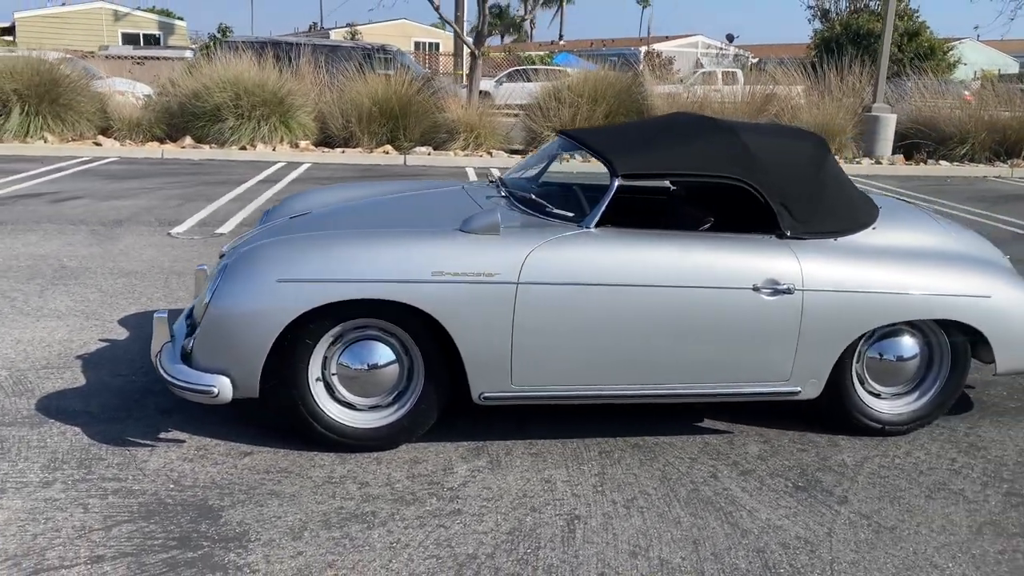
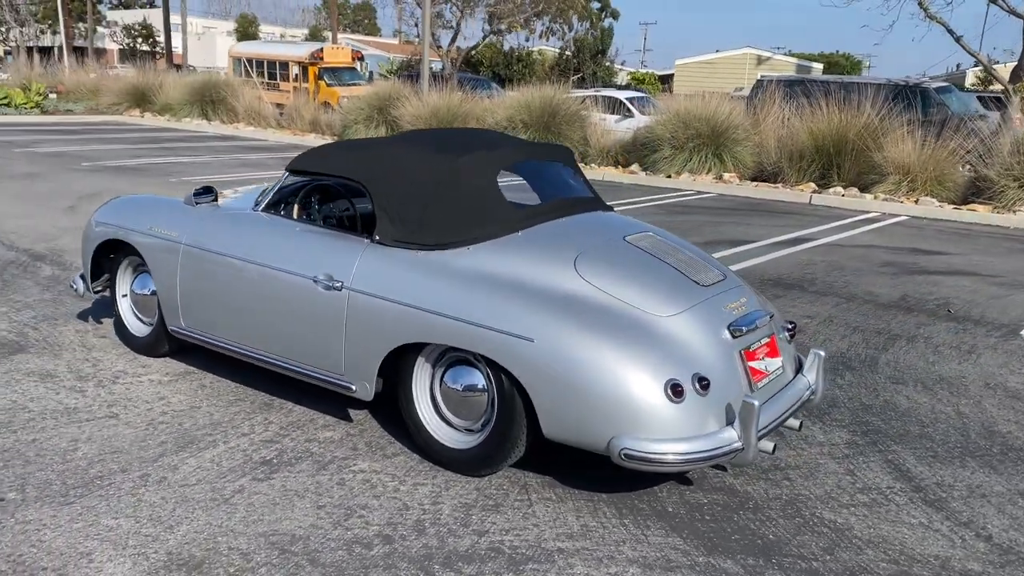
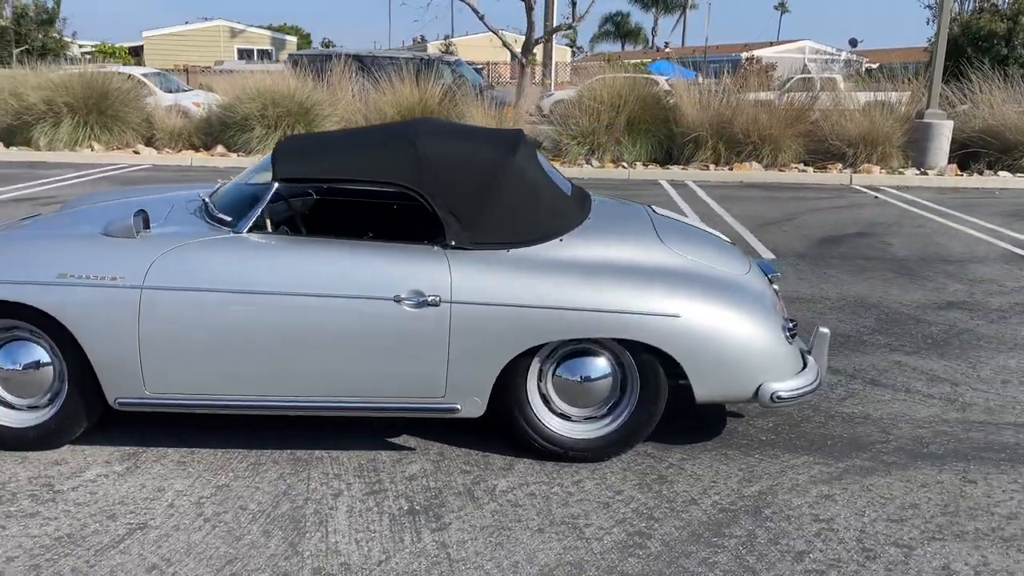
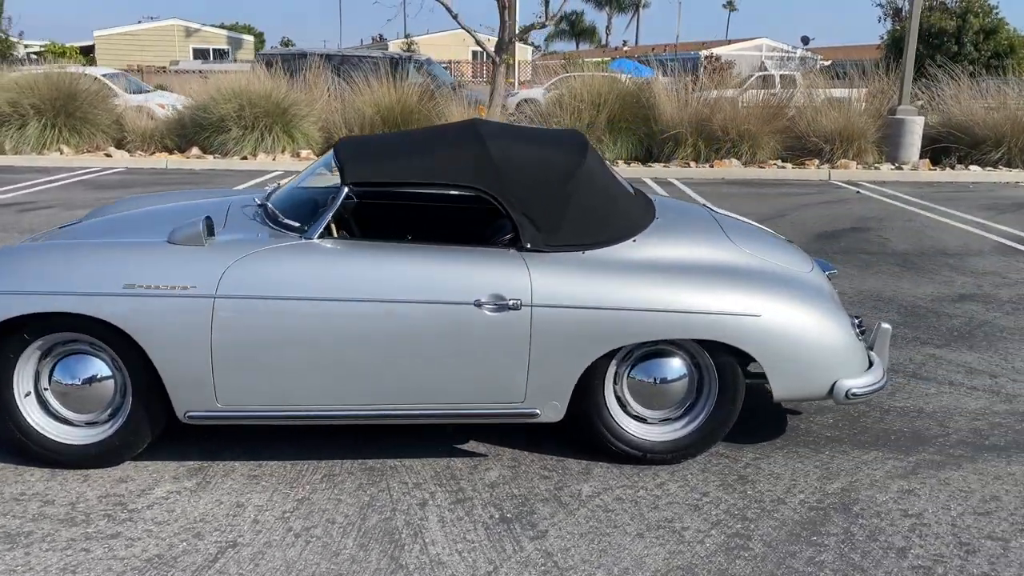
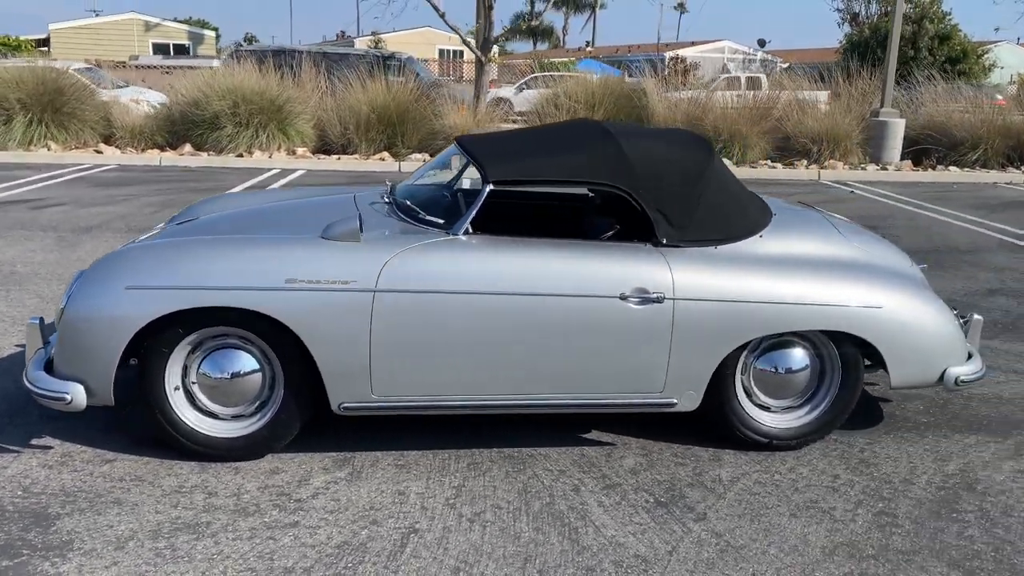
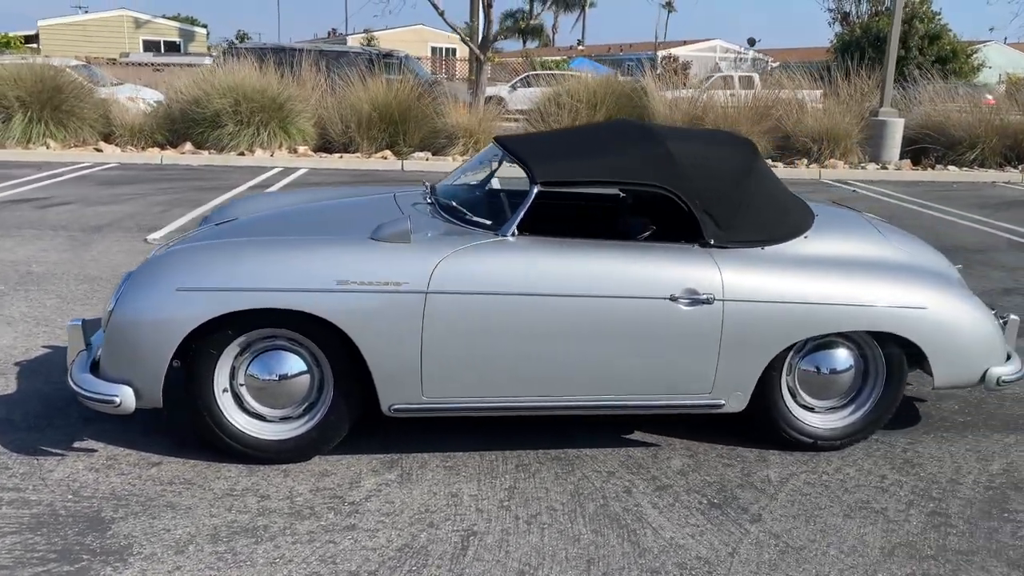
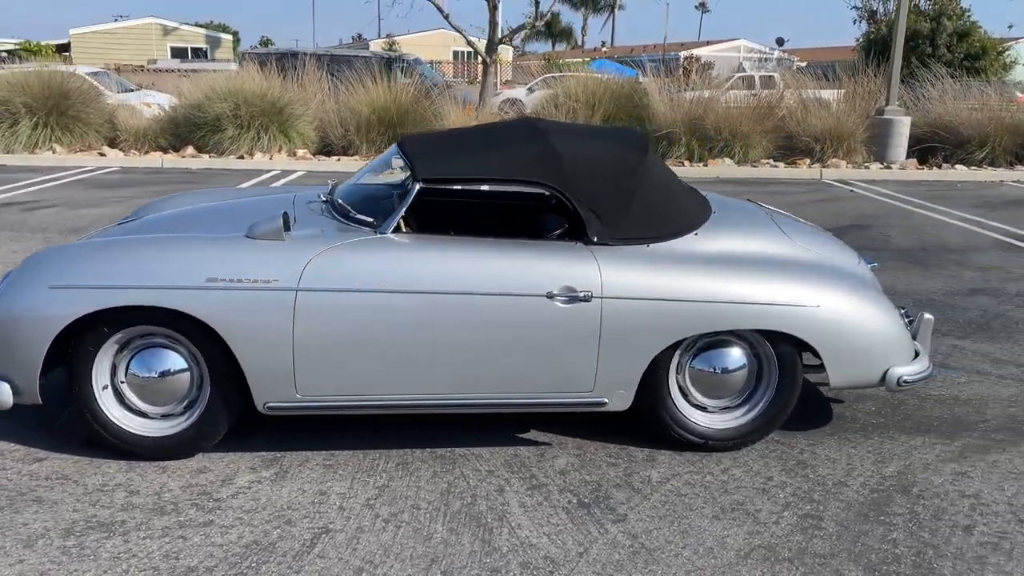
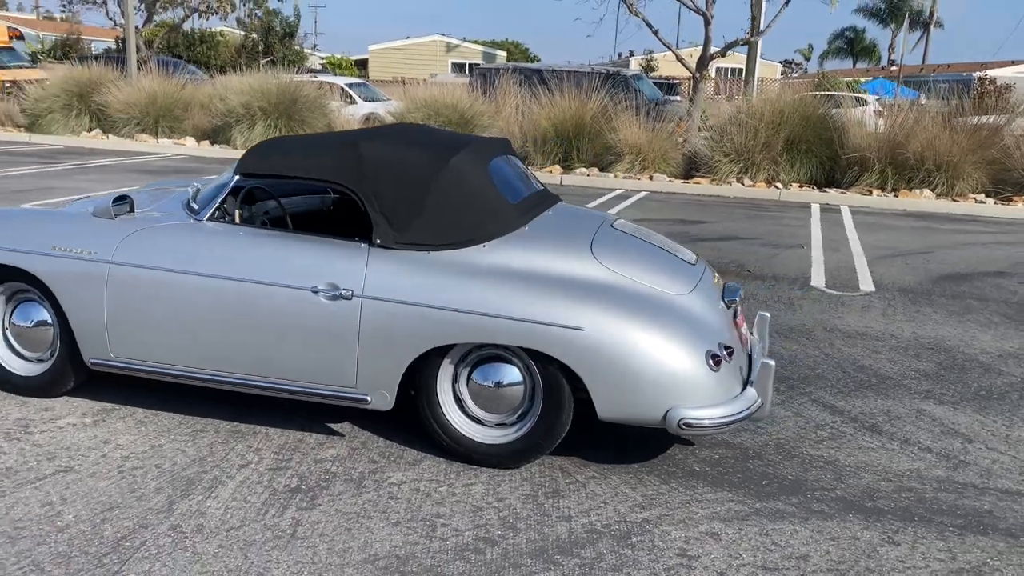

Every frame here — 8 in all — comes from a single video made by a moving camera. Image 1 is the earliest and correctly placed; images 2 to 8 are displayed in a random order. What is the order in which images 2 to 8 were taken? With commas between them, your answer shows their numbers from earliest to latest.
6, 5, 7, 4, 3, 8, 2
